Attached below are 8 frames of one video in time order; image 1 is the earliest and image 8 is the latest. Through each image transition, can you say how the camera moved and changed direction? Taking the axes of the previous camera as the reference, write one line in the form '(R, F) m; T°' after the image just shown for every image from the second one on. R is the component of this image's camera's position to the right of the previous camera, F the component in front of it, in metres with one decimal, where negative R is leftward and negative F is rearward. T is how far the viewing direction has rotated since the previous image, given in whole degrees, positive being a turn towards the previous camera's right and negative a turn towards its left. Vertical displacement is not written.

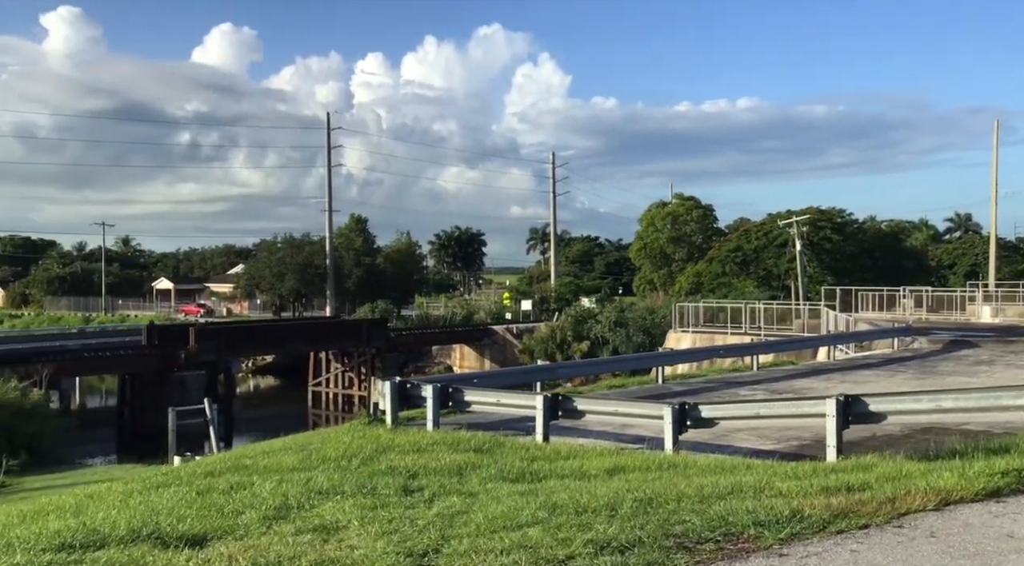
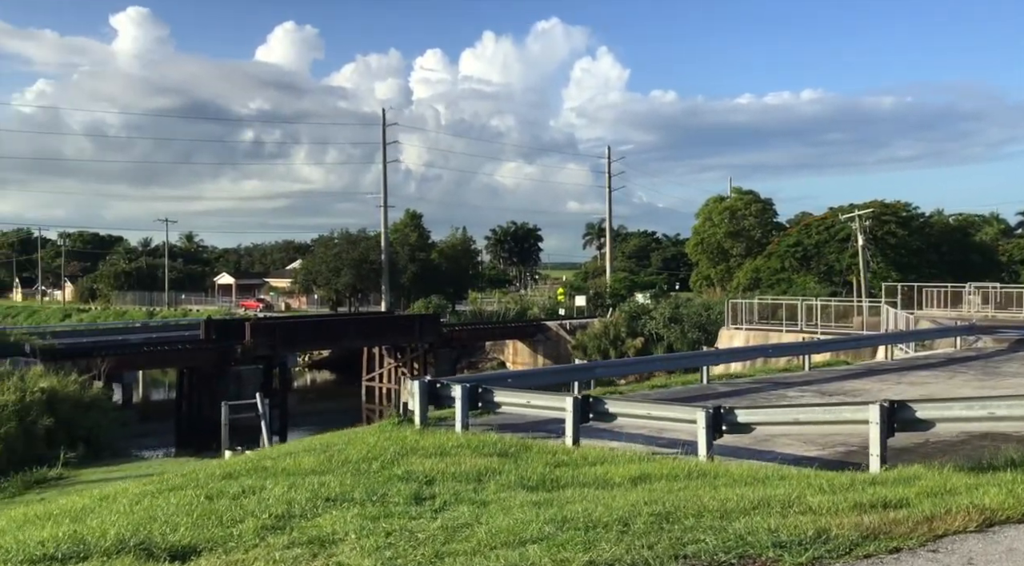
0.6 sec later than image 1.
(+0.3, +0.4) m; -3°
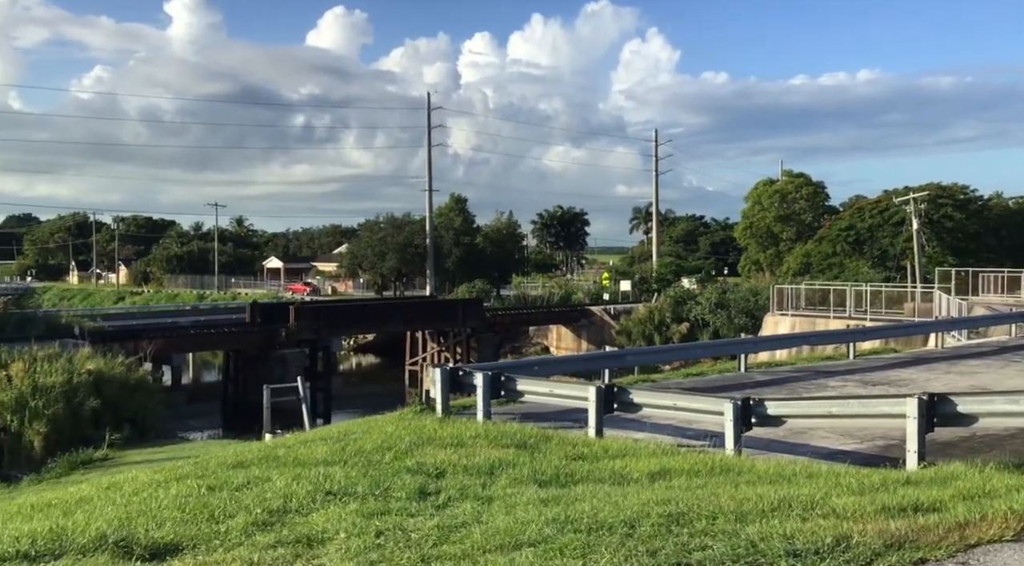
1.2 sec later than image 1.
(+0.3, +0.4) m; -2°
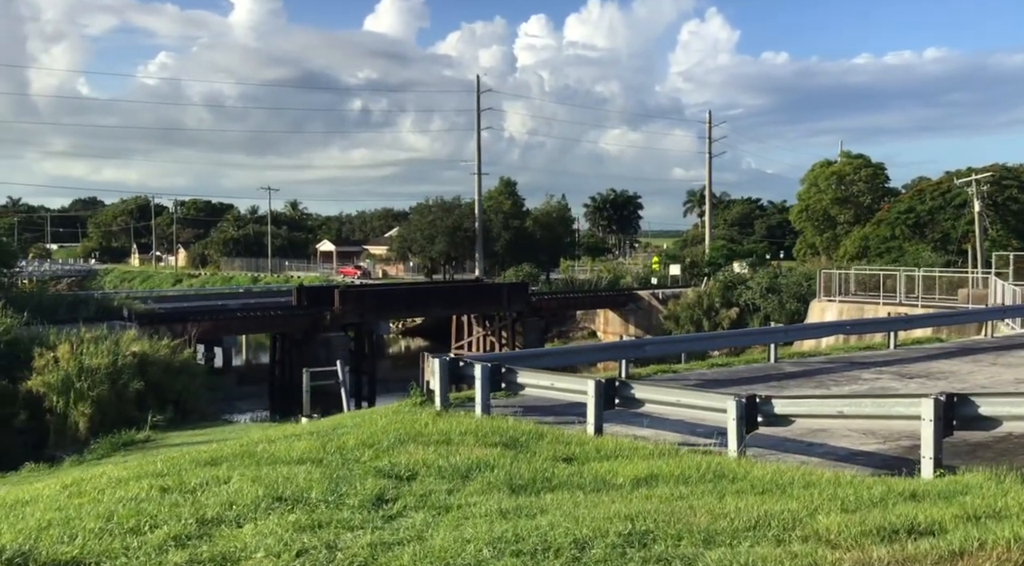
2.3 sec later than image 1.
(+0.6, +0.7) m; -3°
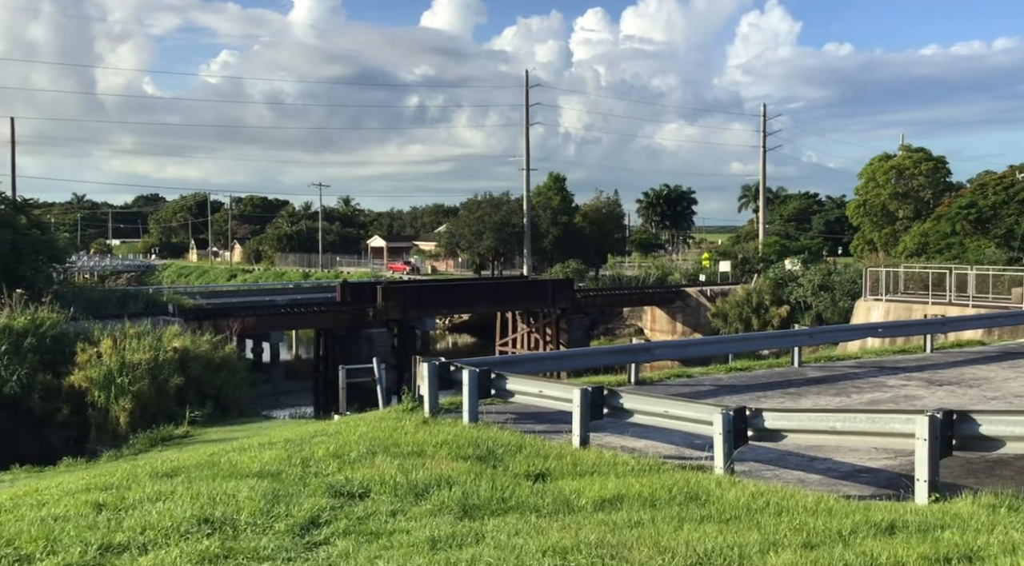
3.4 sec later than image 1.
(+0.6, +0.6) m; -3°
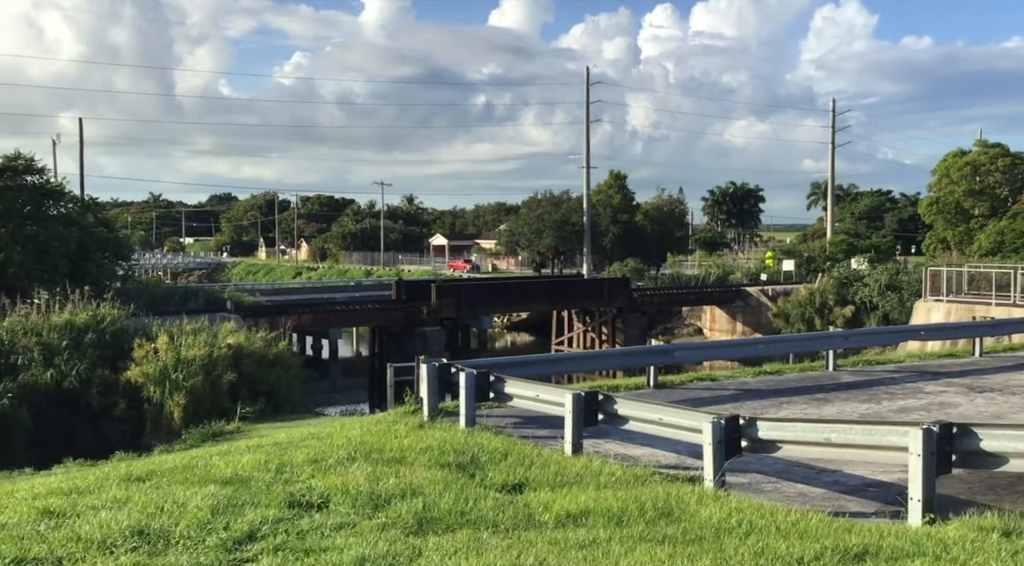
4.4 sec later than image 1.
(+0.6, +0.5) m; -3°
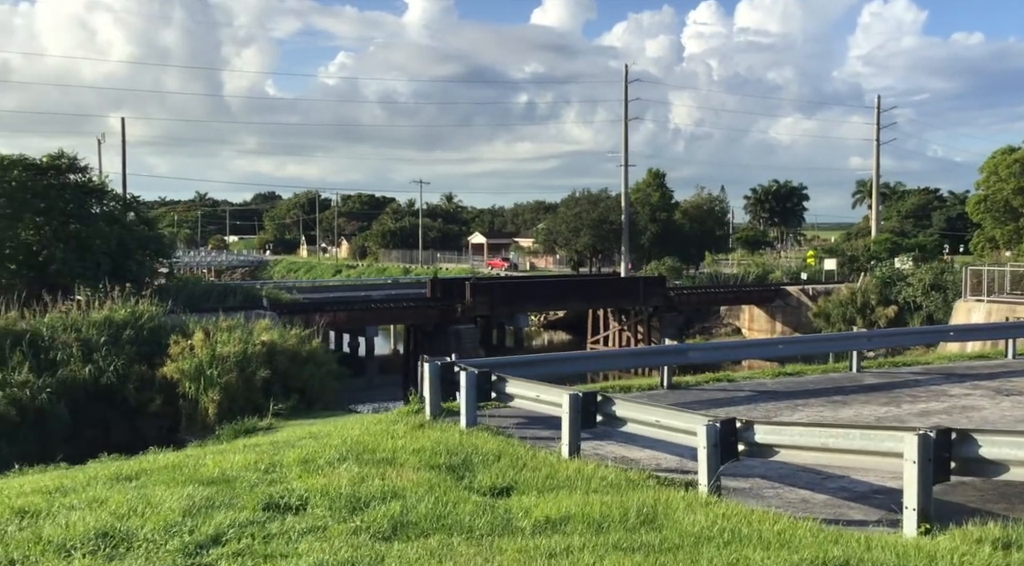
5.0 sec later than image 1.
(+0.3, +0.2) m; -2°
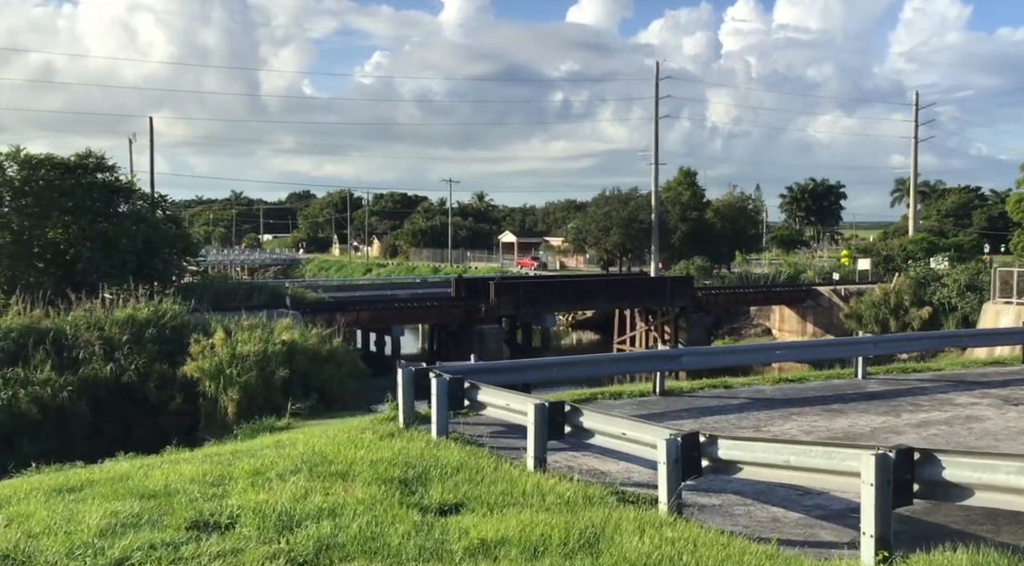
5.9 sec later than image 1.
(+0.5, +0.4) m; -2°
